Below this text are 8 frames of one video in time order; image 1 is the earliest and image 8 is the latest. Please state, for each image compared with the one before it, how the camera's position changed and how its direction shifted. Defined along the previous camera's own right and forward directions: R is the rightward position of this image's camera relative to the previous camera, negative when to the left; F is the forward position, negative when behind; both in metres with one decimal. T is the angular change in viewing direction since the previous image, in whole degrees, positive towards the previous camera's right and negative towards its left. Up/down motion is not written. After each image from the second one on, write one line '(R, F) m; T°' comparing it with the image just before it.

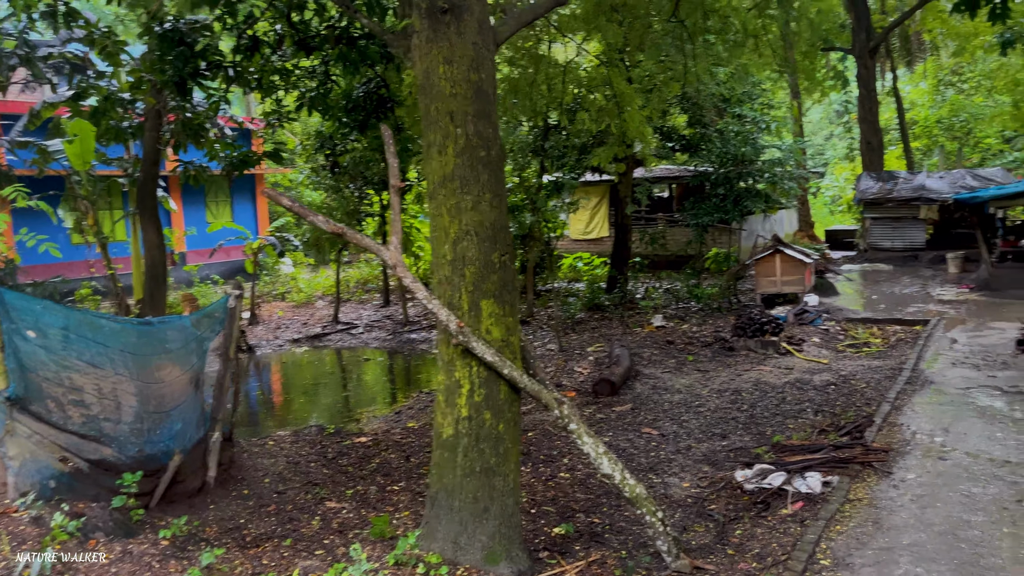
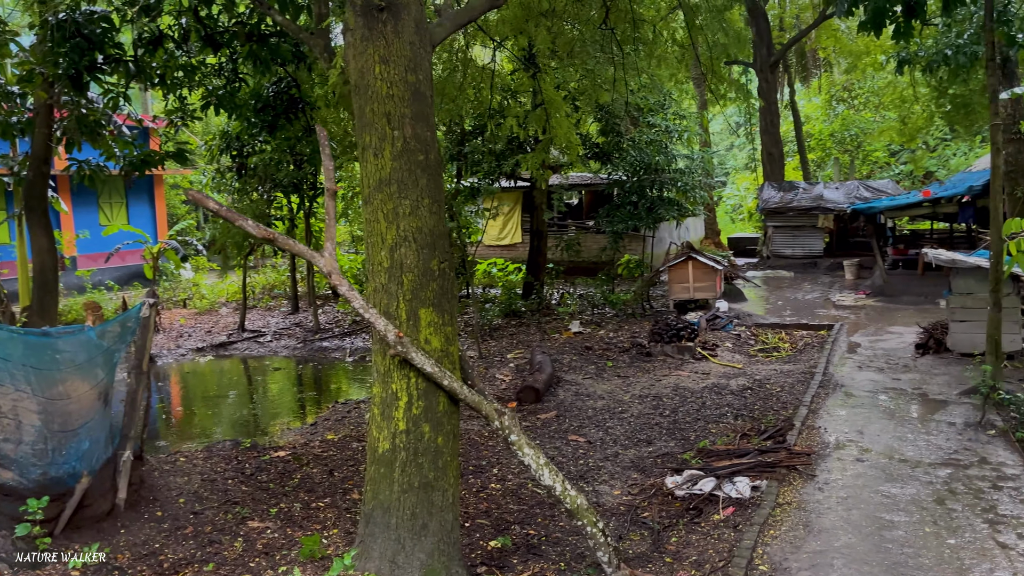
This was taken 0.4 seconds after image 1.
(-0.1, +0.1) m; +8°
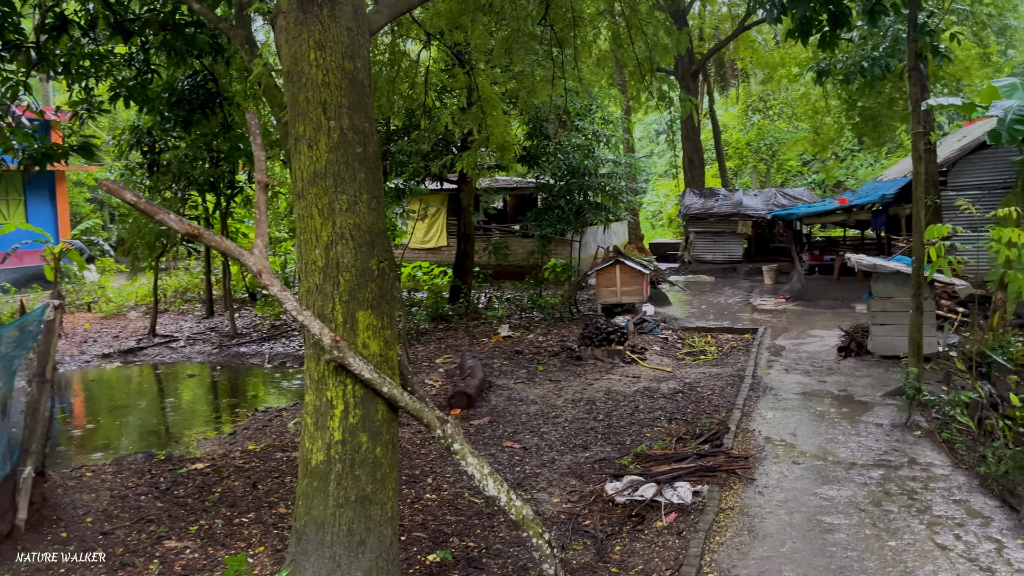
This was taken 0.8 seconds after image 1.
(-0.1, +0.2) m; +7°
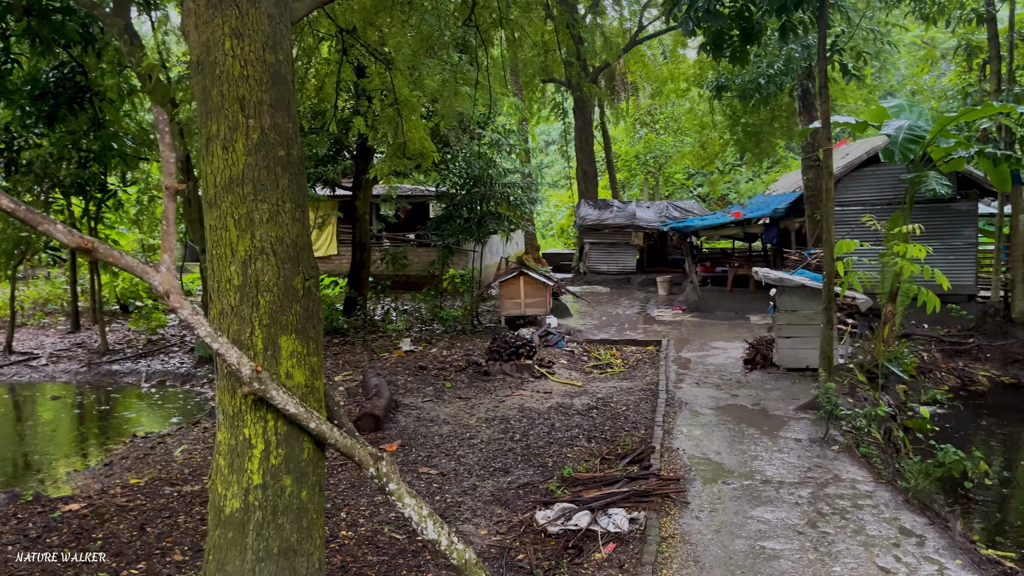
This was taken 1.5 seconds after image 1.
(-0.3, +0.2) m; +11°
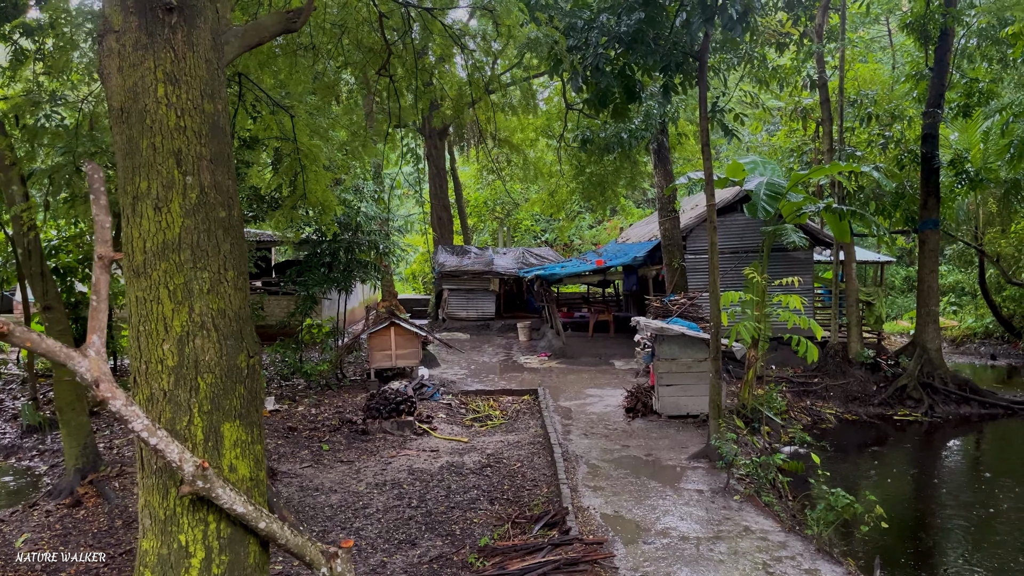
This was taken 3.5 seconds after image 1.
(-0.6, +0.1) m; +16°
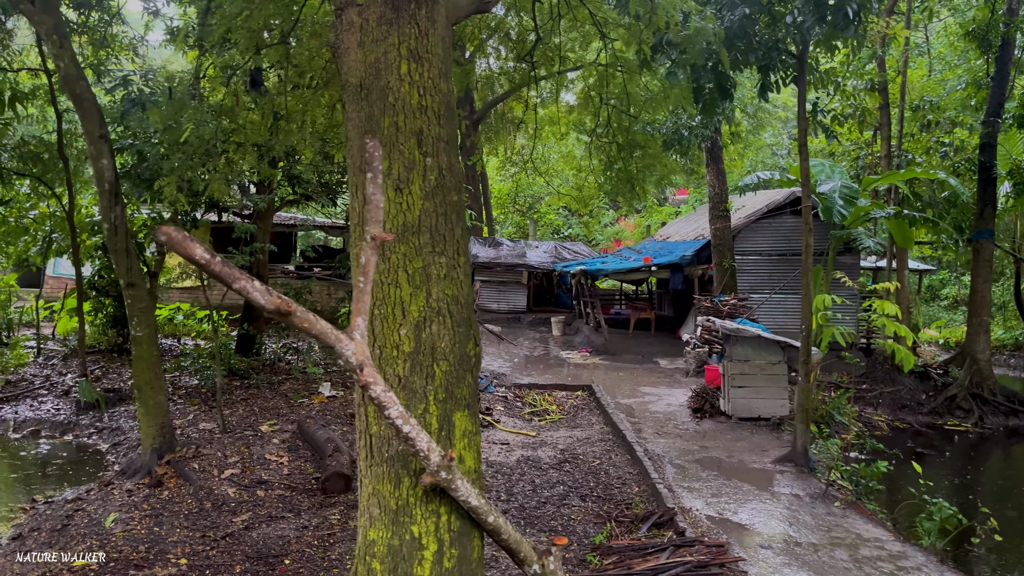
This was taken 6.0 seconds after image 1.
(-1.1, +0.1) m; +2°
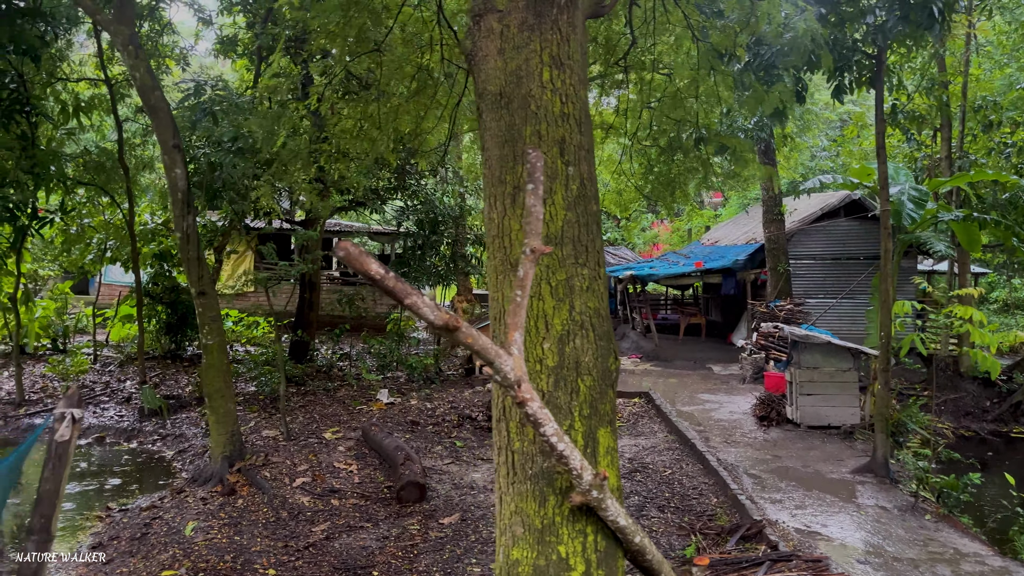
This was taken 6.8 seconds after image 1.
(-0.5, +0.1) m; -2°
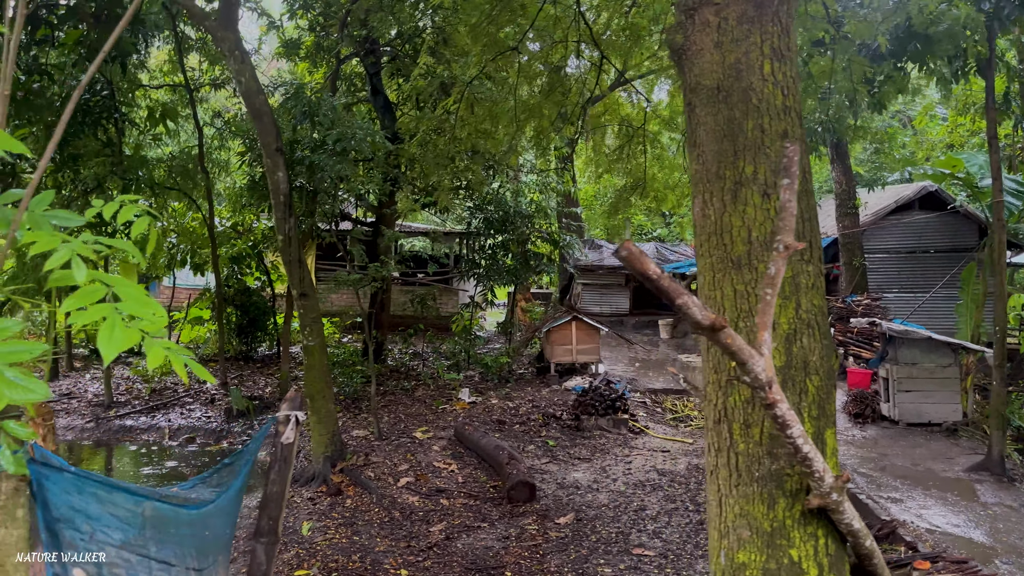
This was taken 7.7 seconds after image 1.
(-0.8, 0.0) m; -2°
